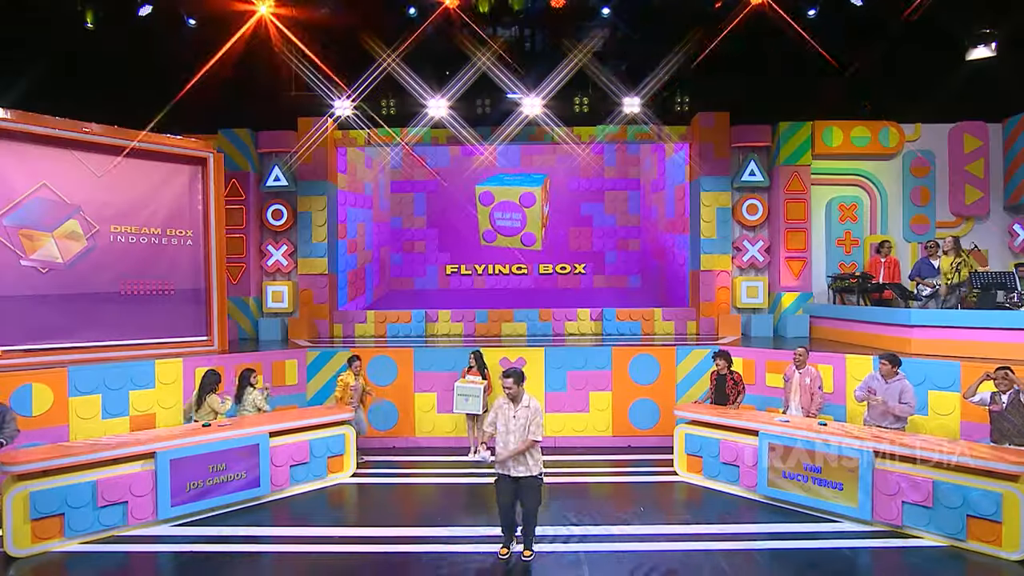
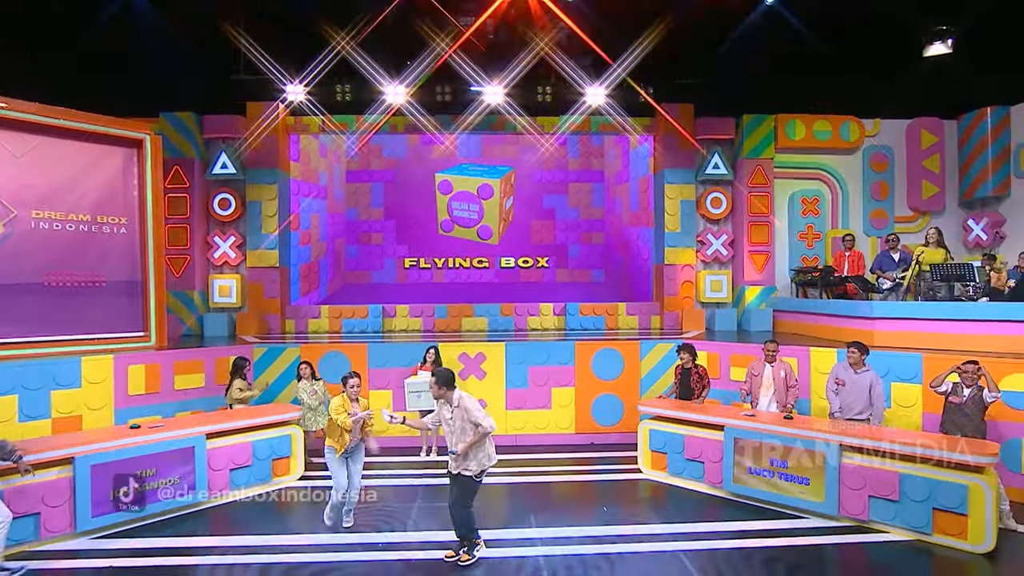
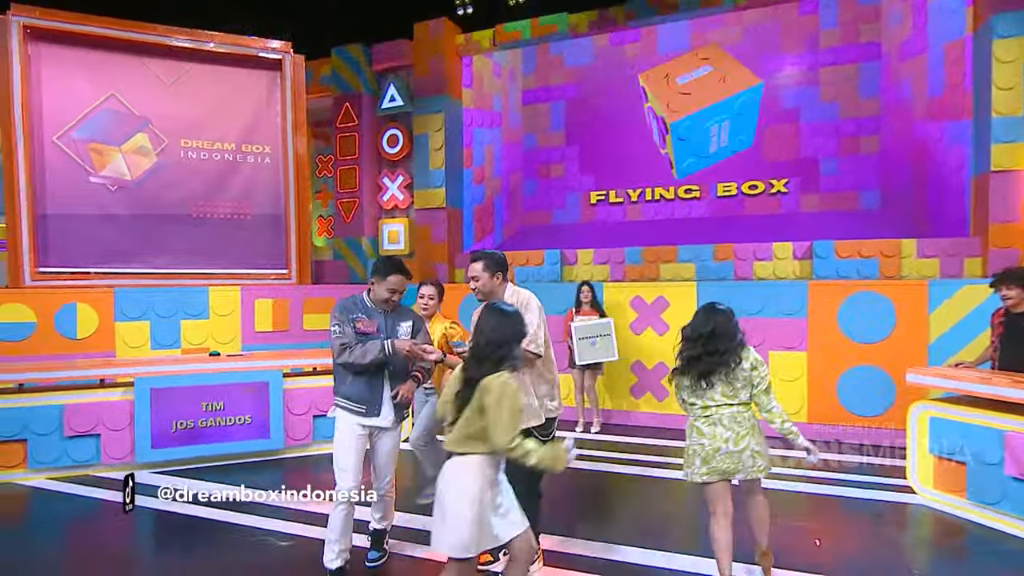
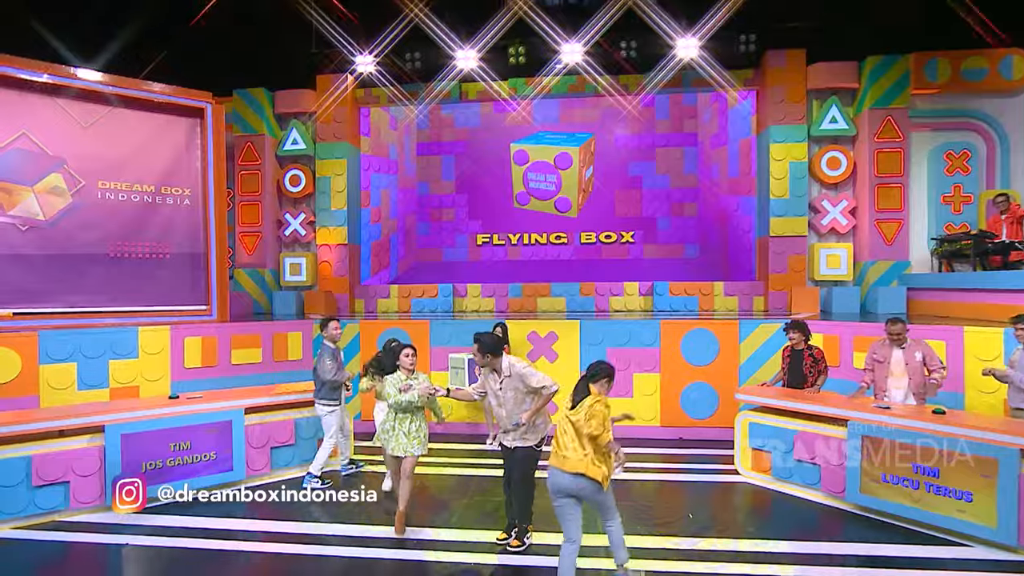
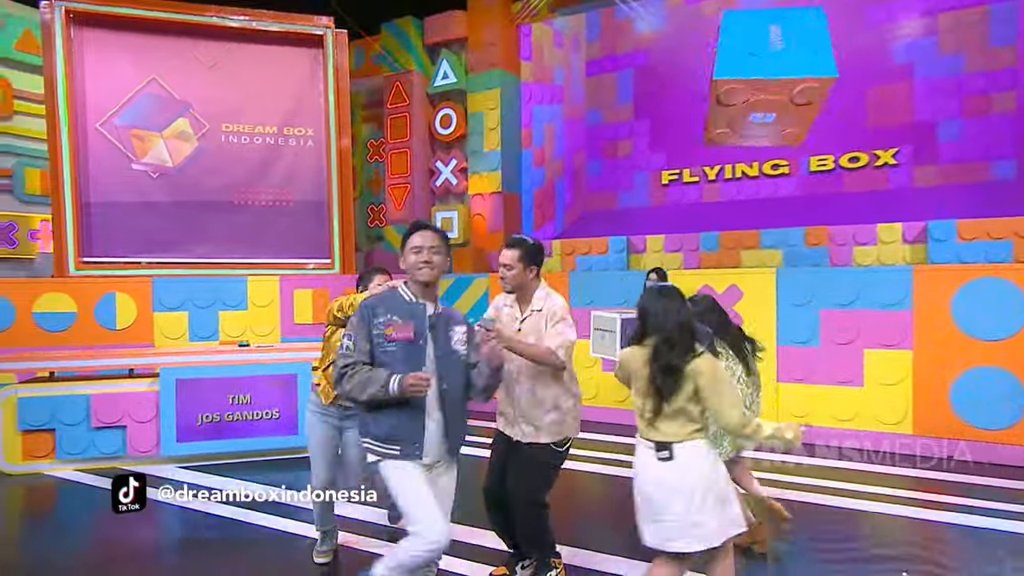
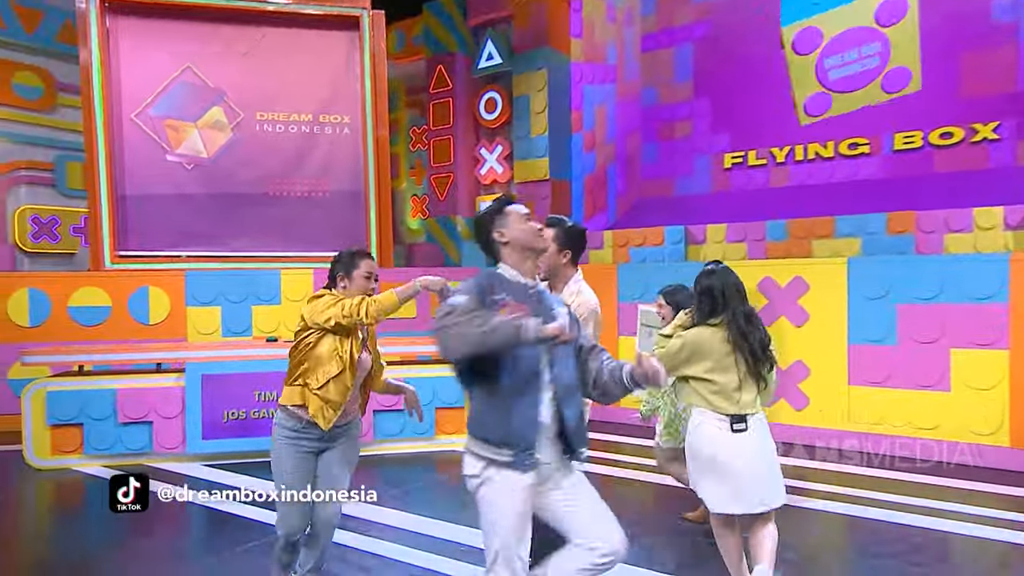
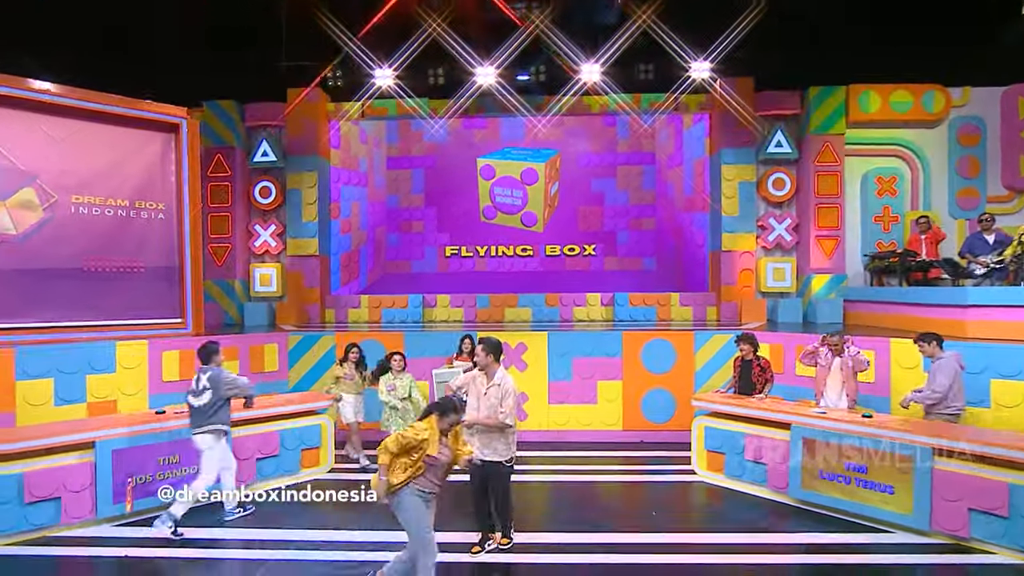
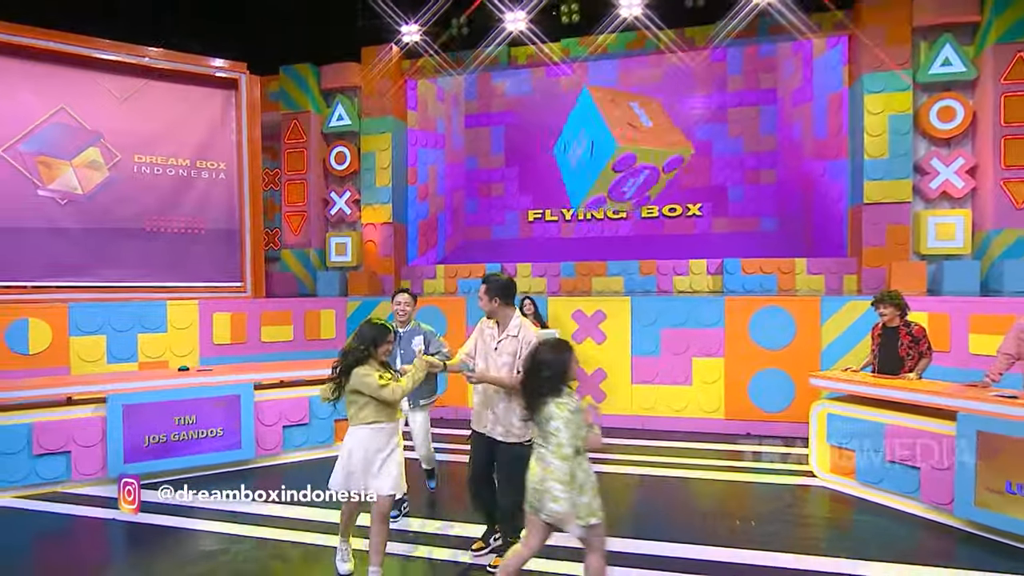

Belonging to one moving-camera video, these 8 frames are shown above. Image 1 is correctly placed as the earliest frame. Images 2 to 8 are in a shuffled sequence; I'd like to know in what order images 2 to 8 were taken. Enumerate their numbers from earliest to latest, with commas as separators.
2, 7, 4, 8, 3, 5, 6
